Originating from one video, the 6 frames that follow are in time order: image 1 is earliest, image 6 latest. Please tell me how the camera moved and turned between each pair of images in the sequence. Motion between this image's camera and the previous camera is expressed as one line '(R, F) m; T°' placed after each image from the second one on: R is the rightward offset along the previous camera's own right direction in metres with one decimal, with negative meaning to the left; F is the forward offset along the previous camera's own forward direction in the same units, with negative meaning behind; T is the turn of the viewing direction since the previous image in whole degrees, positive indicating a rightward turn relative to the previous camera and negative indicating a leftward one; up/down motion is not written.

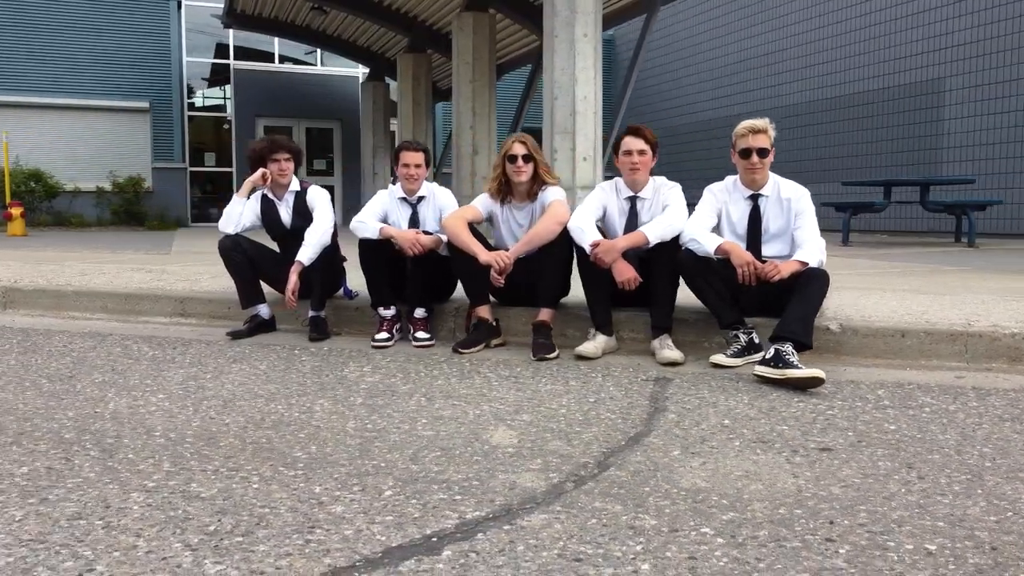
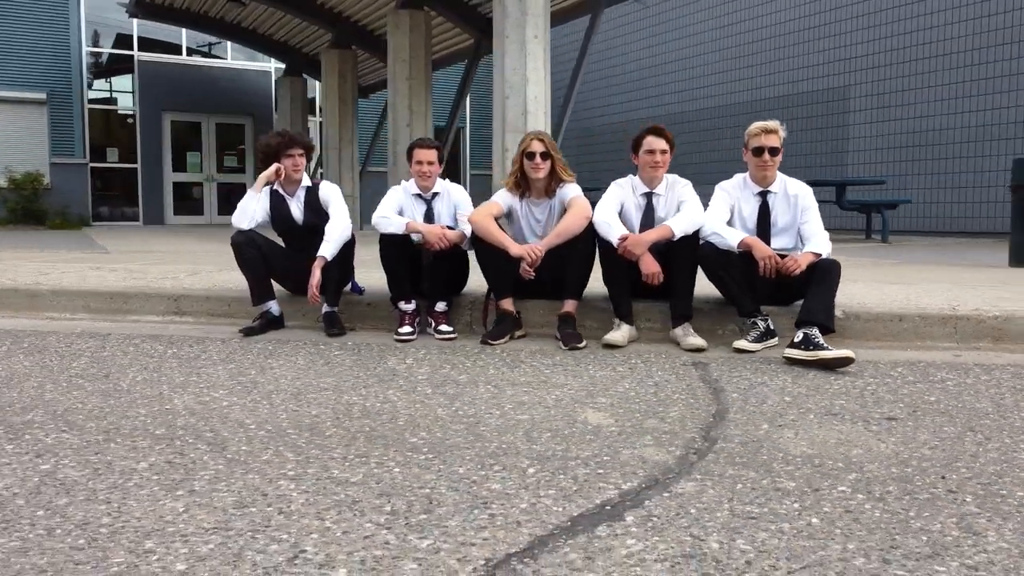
(-0.7, -0.1) m; +8°
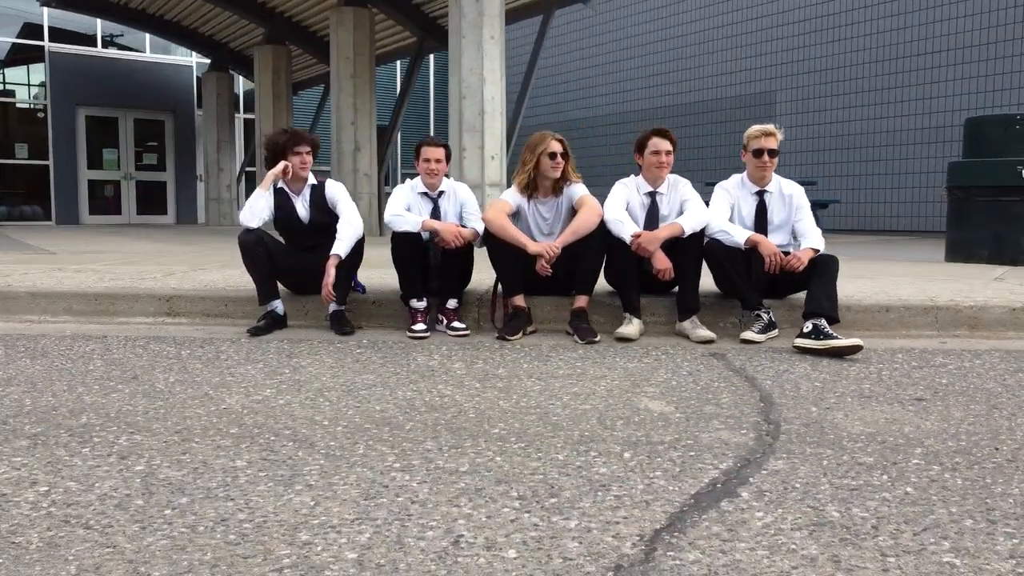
(-0.6, -0.1) m; +6°
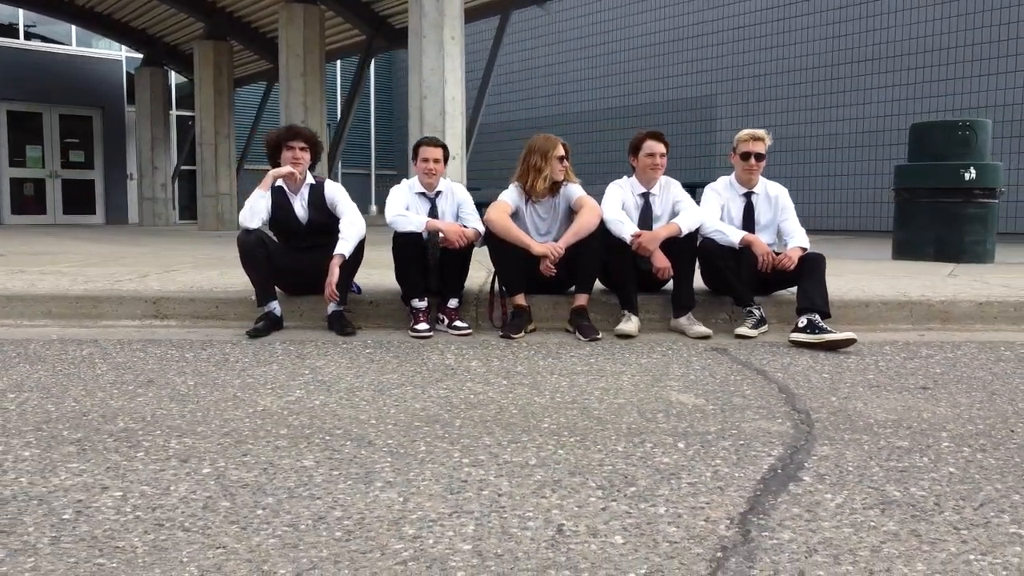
(-0.4, -0.1) m; +5°
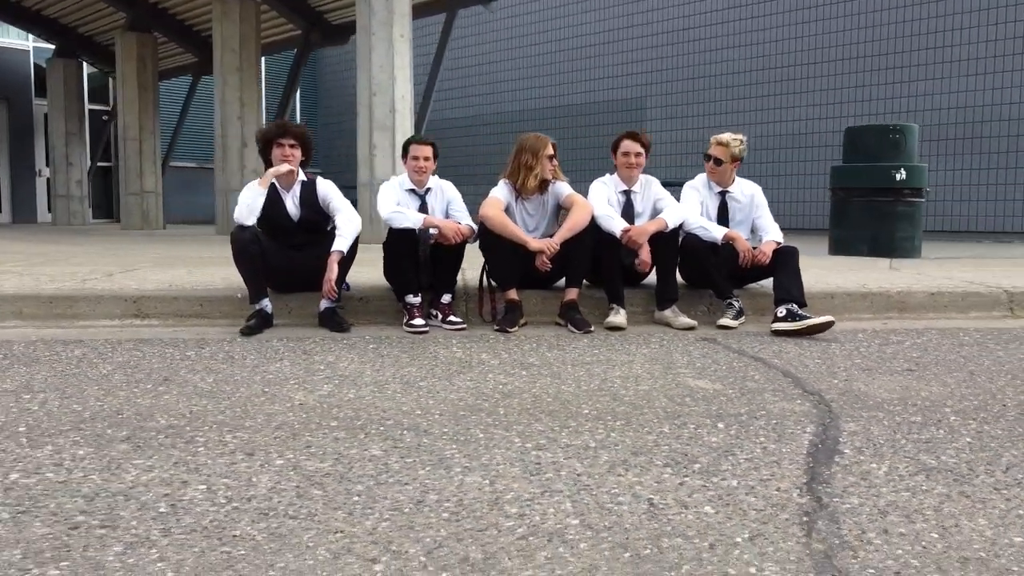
(-0.5, -0.1) m; +6°
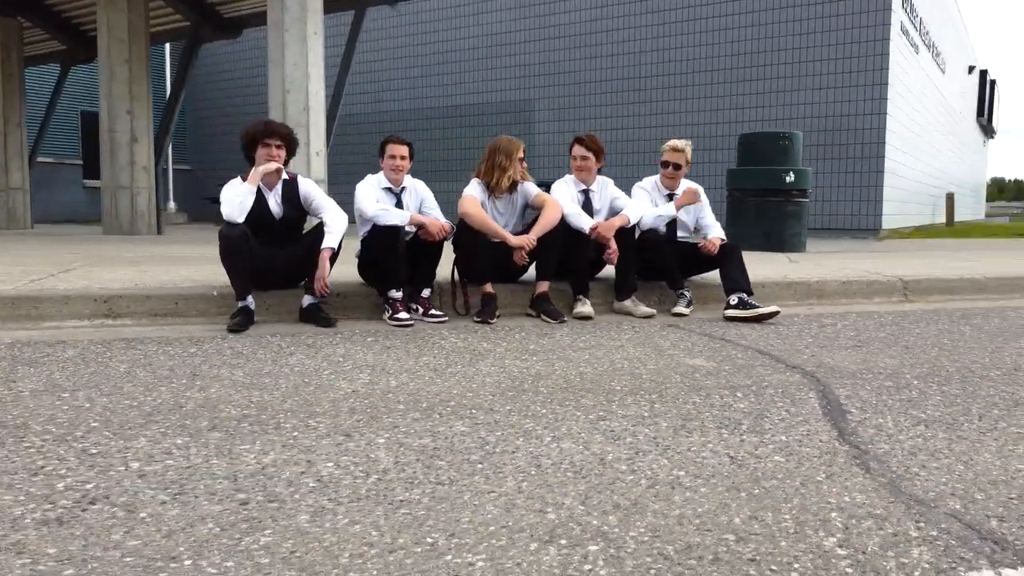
(-0.7, -0.2) m; +10°
